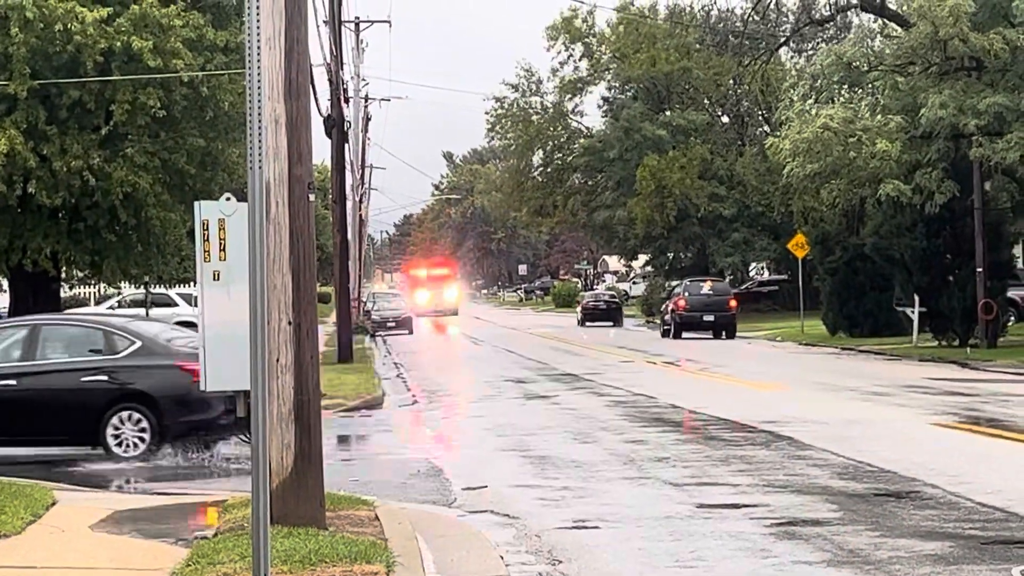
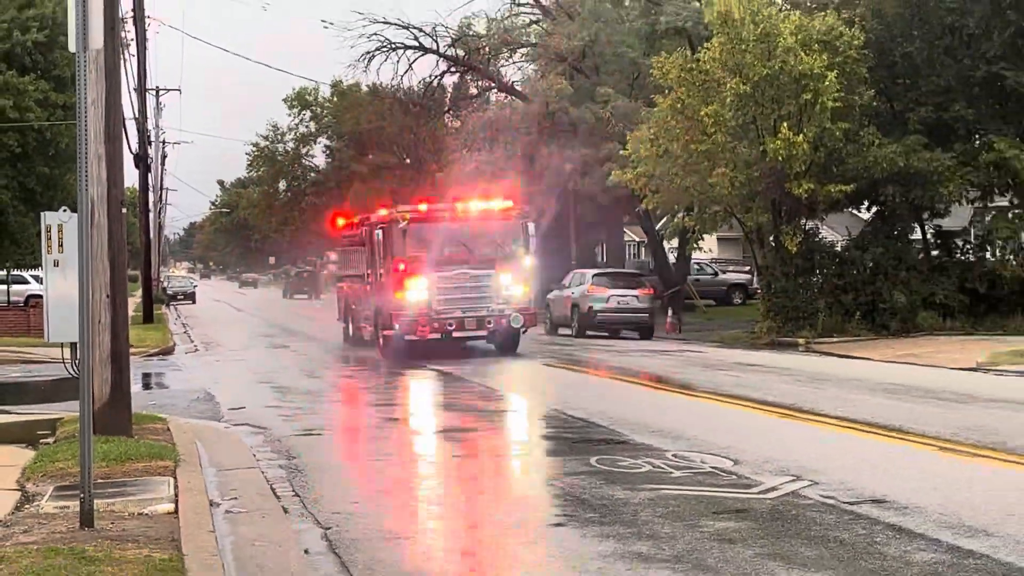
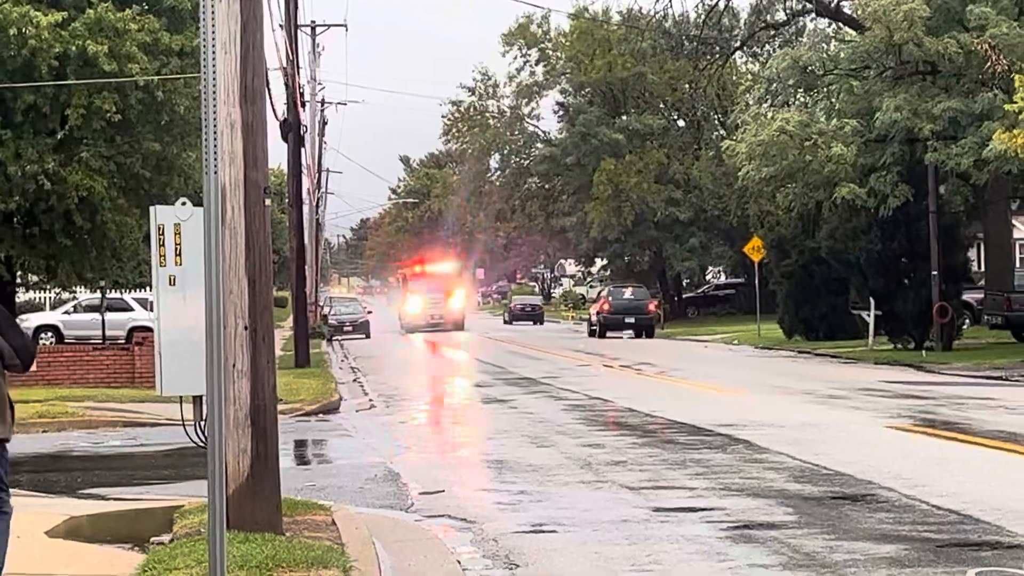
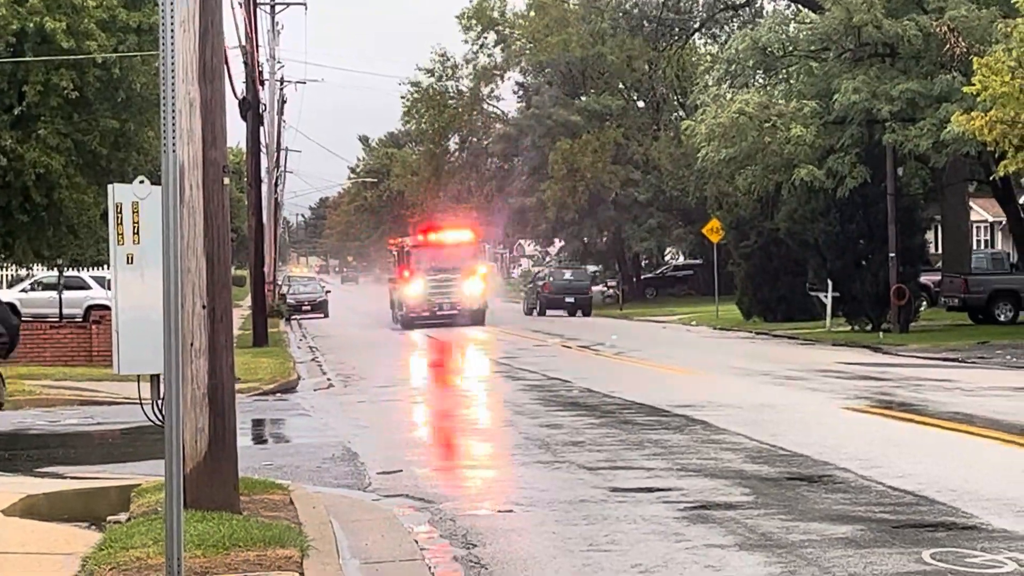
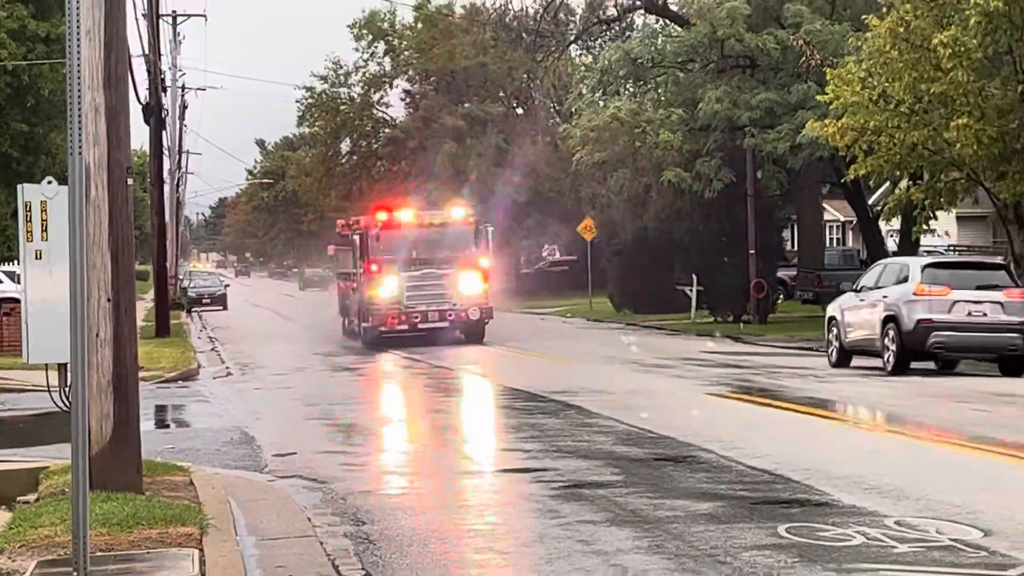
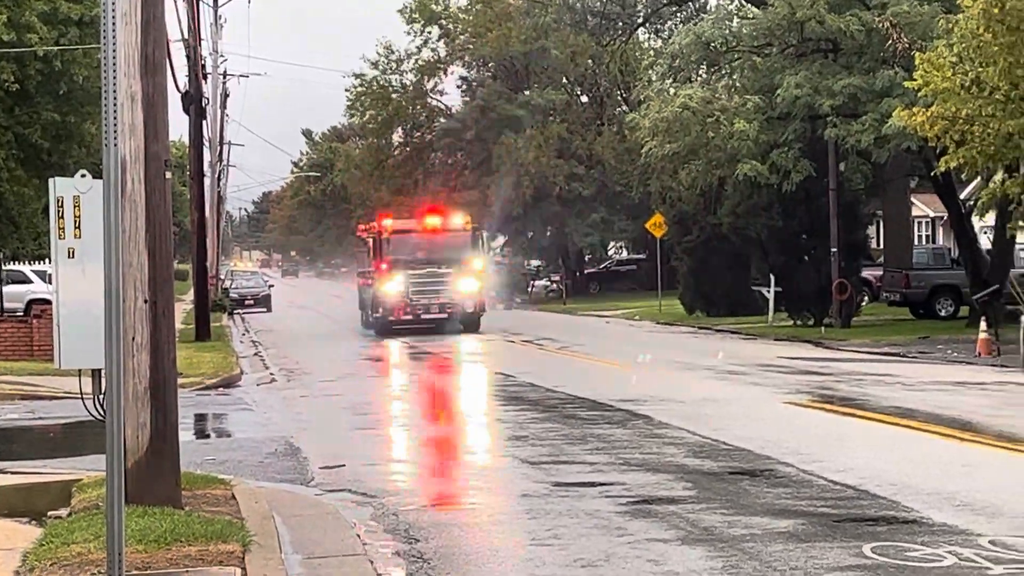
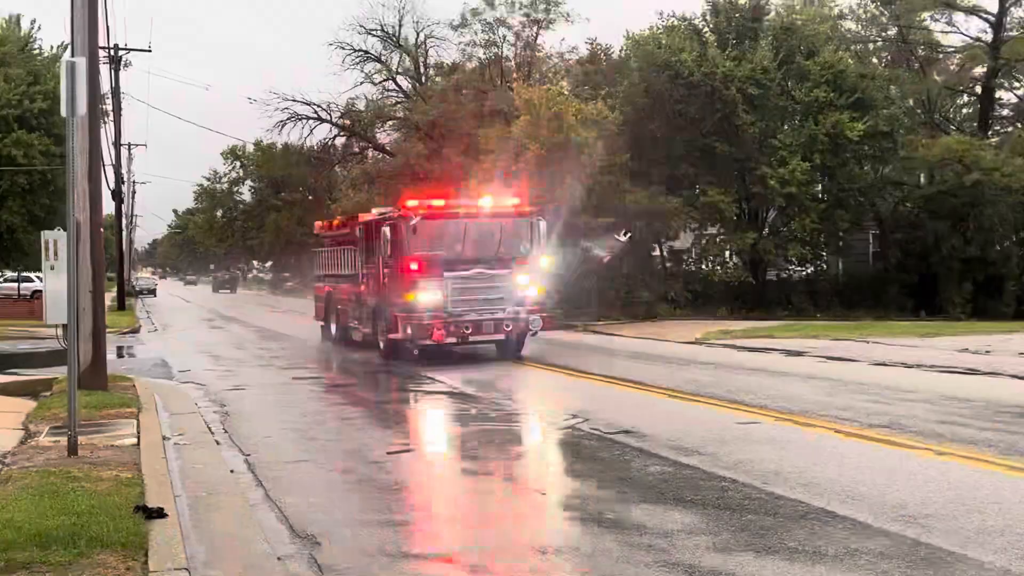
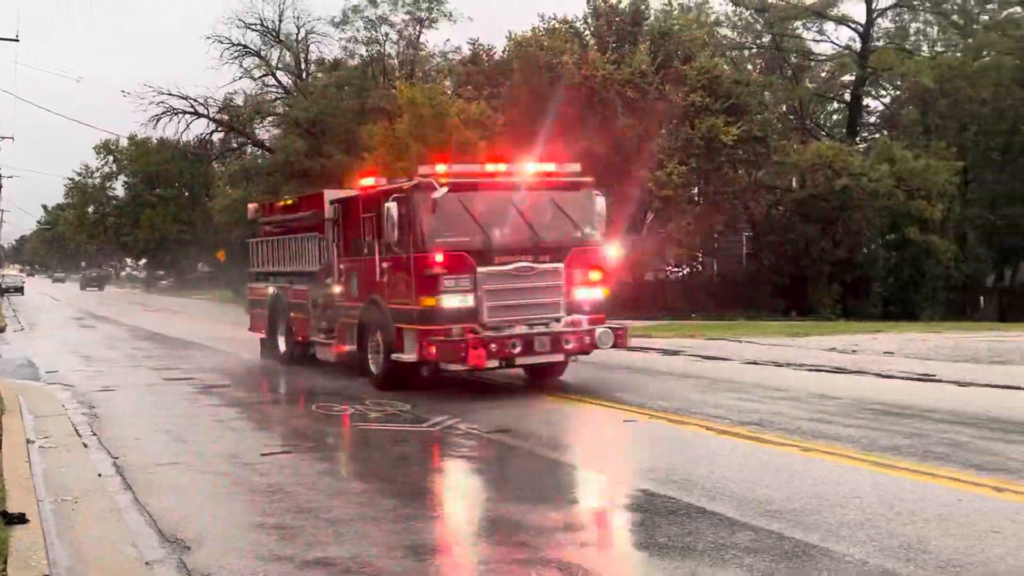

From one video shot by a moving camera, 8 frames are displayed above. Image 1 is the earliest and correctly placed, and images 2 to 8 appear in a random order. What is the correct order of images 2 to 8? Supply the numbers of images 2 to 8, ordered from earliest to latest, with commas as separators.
3, 4, 6, 5, 2, 7, 8
